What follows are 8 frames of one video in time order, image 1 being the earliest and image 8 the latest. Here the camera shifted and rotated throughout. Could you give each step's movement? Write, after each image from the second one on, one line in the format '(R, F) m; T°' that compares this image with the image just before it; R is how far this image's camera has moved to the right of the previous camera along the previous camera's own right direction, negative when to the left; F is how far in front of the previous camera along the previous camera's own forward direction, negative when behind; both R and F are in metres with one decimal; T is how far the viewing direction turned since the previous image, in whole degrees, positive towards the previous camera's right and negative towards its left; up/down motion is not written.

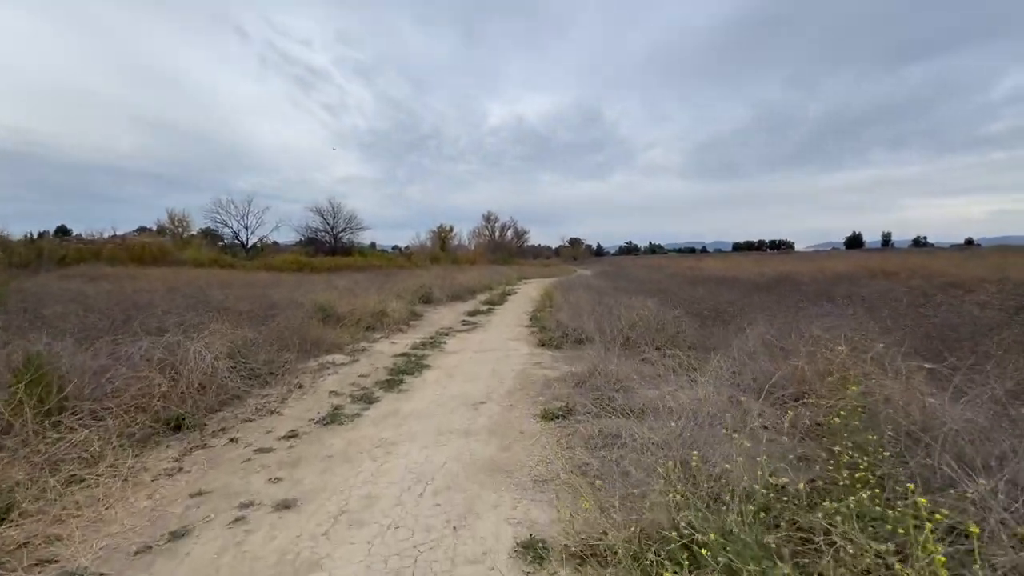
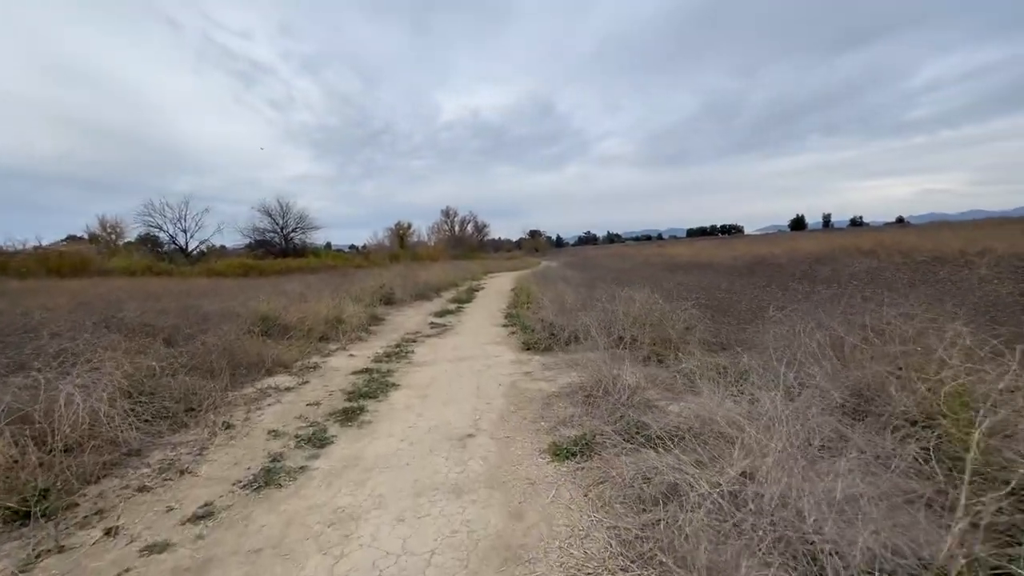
(-0.3, +1.4) m; +5°
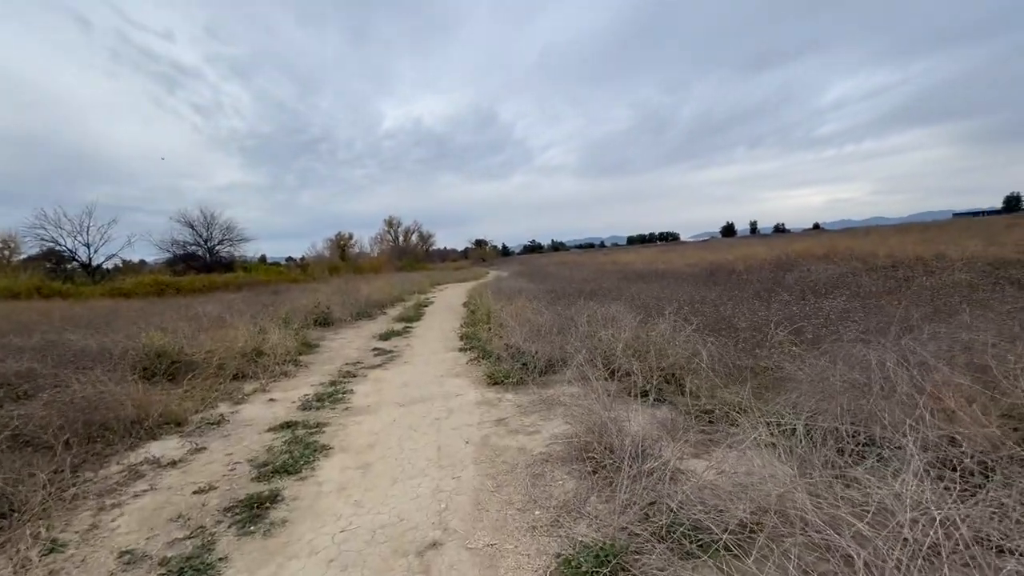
(-0.2, +1.5) m; +7°
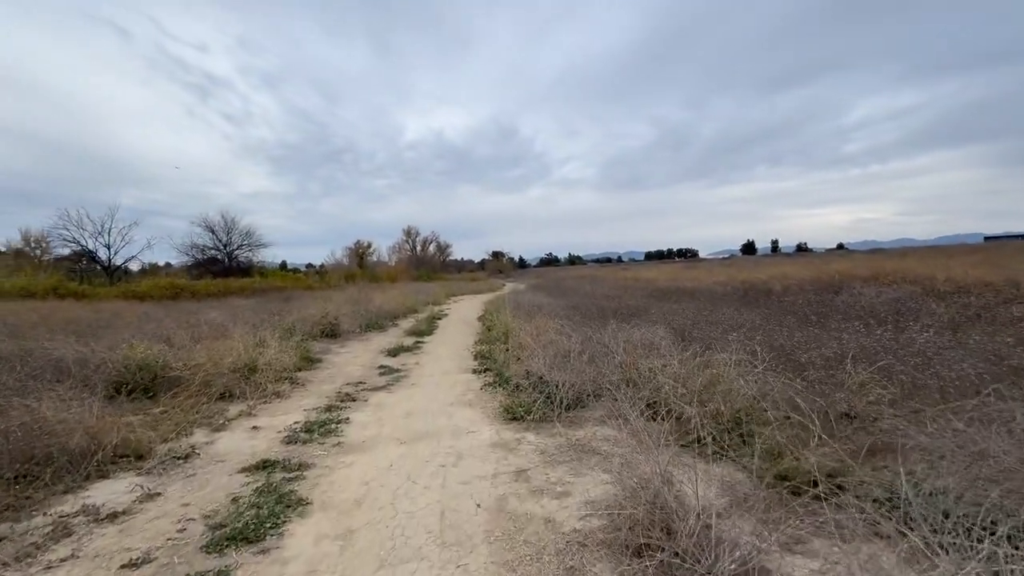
(-0.1, +1.0) m; -2°
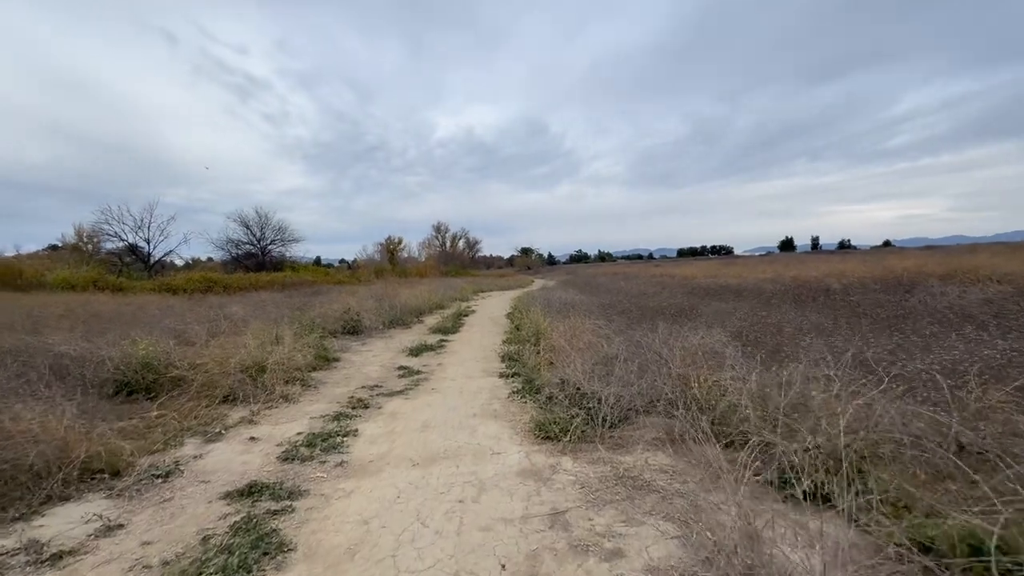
(-0.1, +0.9) m; -4°
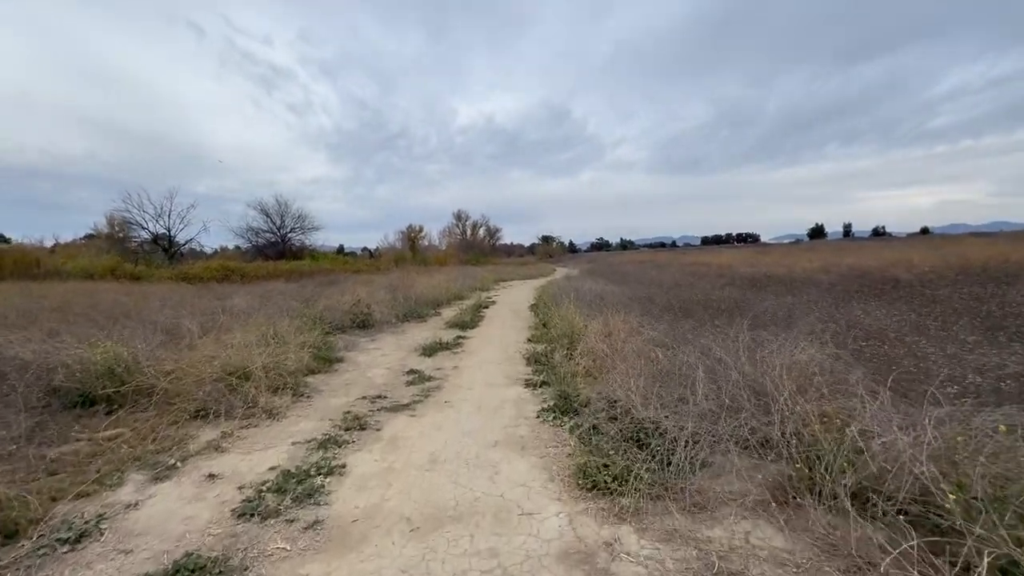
(-0.1, +1.4) m; -3°
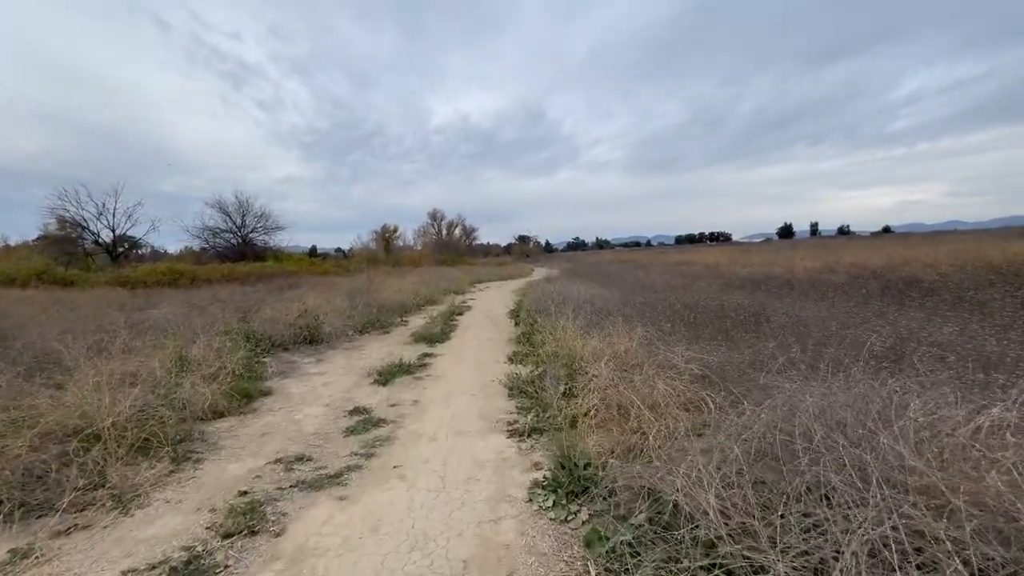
(0.0, +1.9) m; +3°
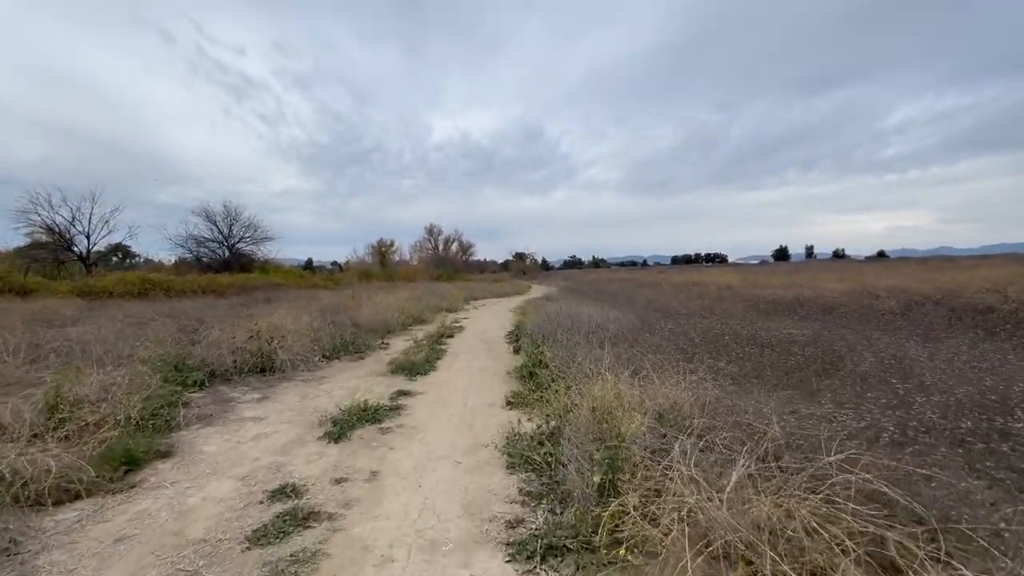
(-0.1, +1.9) m; 0°
